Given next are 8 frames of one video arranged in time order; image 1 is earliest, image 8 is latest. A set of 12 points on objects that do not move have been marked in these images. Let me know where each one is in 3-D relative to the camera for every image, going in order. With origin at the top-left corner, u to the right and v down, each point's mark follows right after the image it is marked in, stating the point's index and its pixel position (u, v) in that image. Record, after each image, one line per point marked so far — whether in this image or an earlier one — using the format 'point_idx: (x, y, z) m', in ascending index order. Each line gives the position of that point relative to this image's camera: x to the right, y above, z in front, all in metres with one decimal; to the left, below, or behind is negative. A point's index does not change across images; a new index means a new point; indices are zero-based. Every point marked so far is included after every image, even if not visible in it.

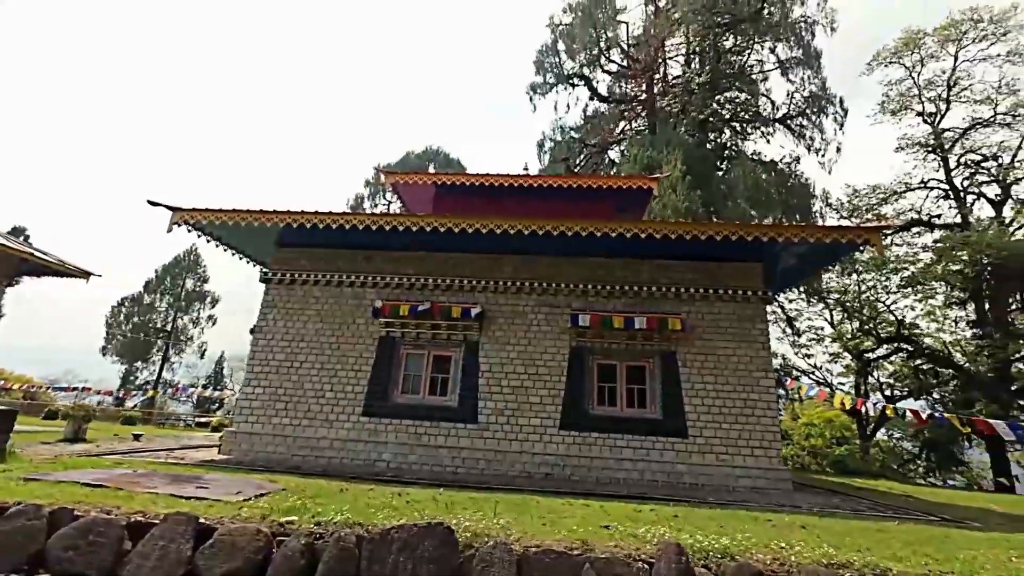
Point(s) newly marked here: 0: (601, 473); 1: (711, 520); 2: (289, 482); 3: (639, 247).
0: (+1.9, -3.7, +8.7) m
1: (+2.5, -2.9, +5.3) m
2: (-3.0, -2.7, +5.9) m
3: (+3.0, +0.9, +9.8) m
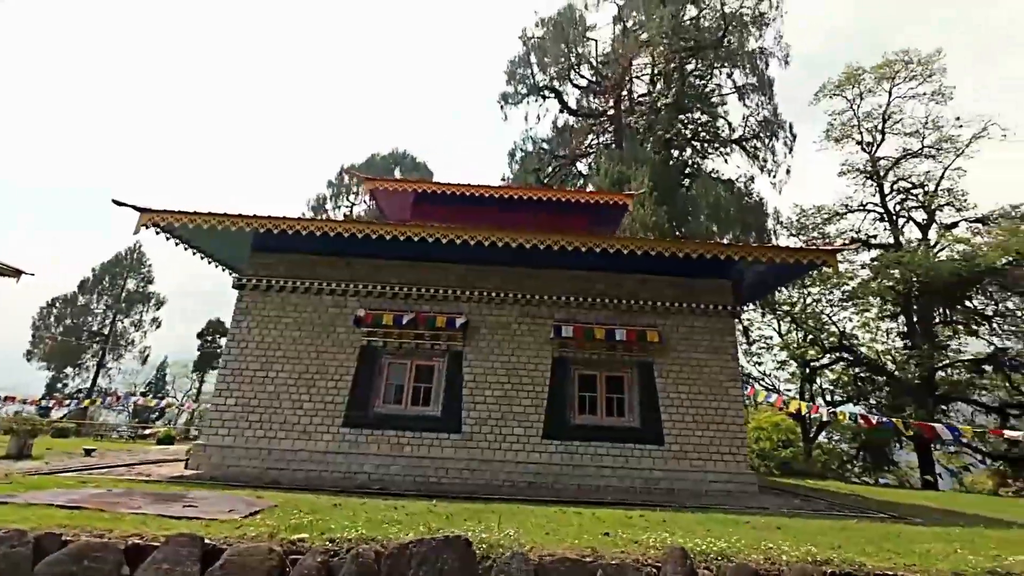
0: (+1.5, -4.0, +9.0) m
1: (+2.5, -3.1, +5.7) m
2: (-3.1, -2.8, +5.7) m
3: (+2.6, +0.6, +10.2) m
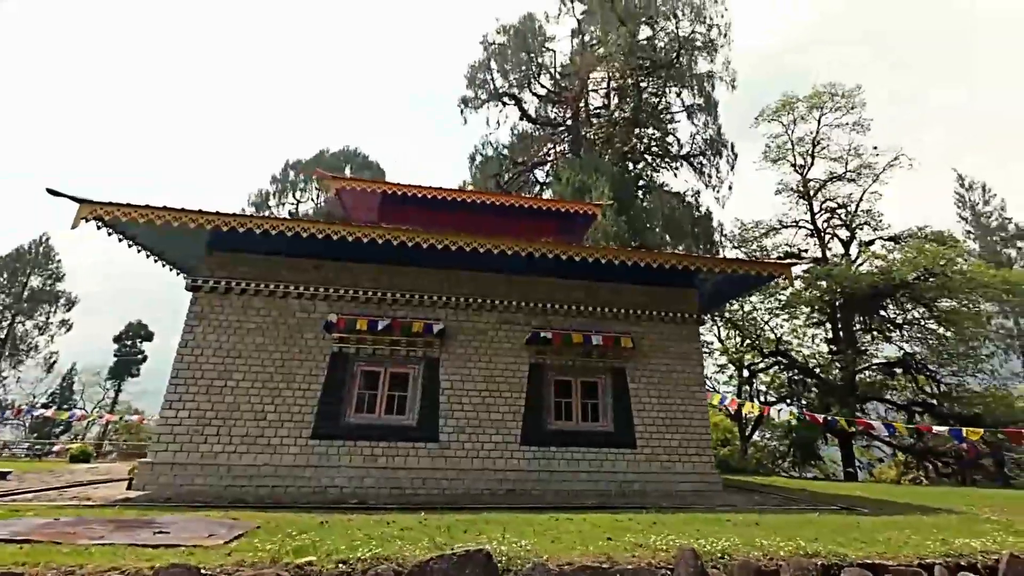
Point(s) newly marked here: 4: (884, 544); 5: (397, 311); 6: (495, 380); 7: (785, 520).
0: (+1.1, -4.1, +9.1) m
1: (+2.4, -3.2, +5.9) m
2: (-3.1, -2.9, +5.3) m
3: (+2.0, +0.5, +10.5) m
4: (+4.5, -3.1, +5.2) m
5: (-2.6, -0.5, +9.6) m
6: (-0.4, -2.0, +9.5) m
7: (+4.1, -3.5, +6.5) m
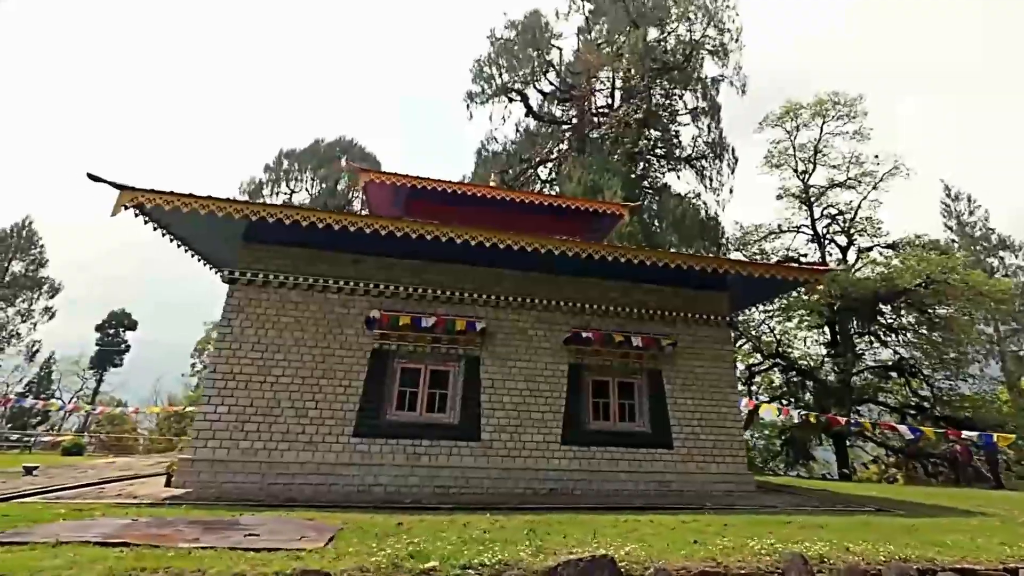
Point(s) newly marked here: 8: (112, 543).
0: (+1.9, -4.2, +9.1) m
1: (+3.4, -3.3, +6.0) m
2: (-2.1, -2.8, +5.2) m
3: (+2.9, +0.4, +10.5) m
4: (+5.5, -3.2, +5.3) m
5: (-1.6, -0.4, +9.5) m
6: (+0.5, -2.0, +9.5) m
7: (+5.0, -3.6, +6.6) m
8: (-3.6, -2.3, +3.9) m
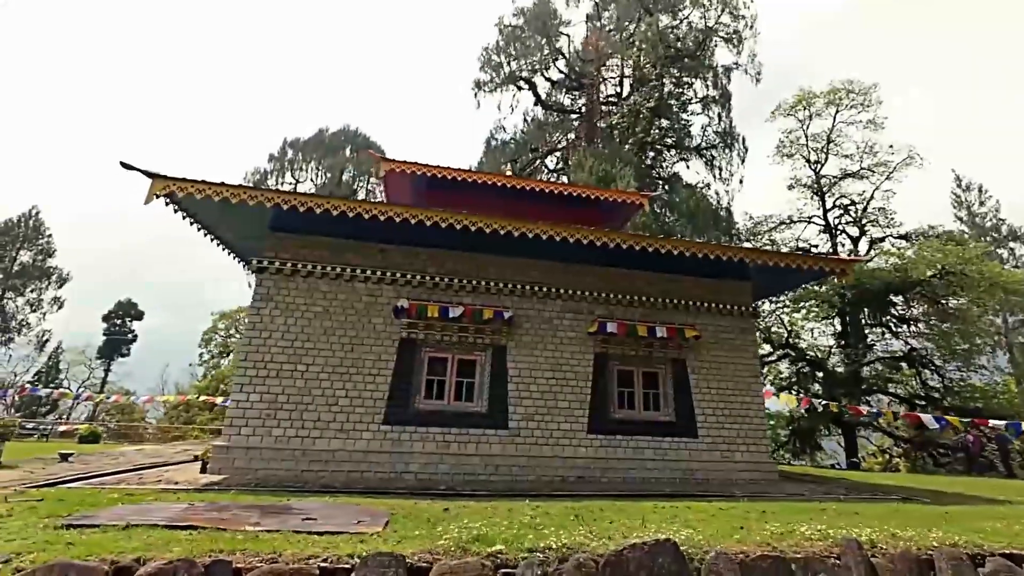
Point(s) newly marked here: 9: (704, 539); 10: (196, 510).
0: (+2.5, -3.9, +9.2) m
1: (+3.9, -3.2, +6.0) m
2: (-1.5, -2.7, +5.3) m
3: (+3.5, +0.7, +10.5) m
4: (+6.0, -3.1, +5.4) m
5: (-1.0, -0.2, +9.5) m
6: (+1.1, -1.8, +9.5) m
7: (+5.6, -3.4, +6.7) m
8: (-3.1, -2.2, +4.0) m
9: (+1.9, -2.5, +4.3) m
10: (-3.4, -2.4, +4.6) m
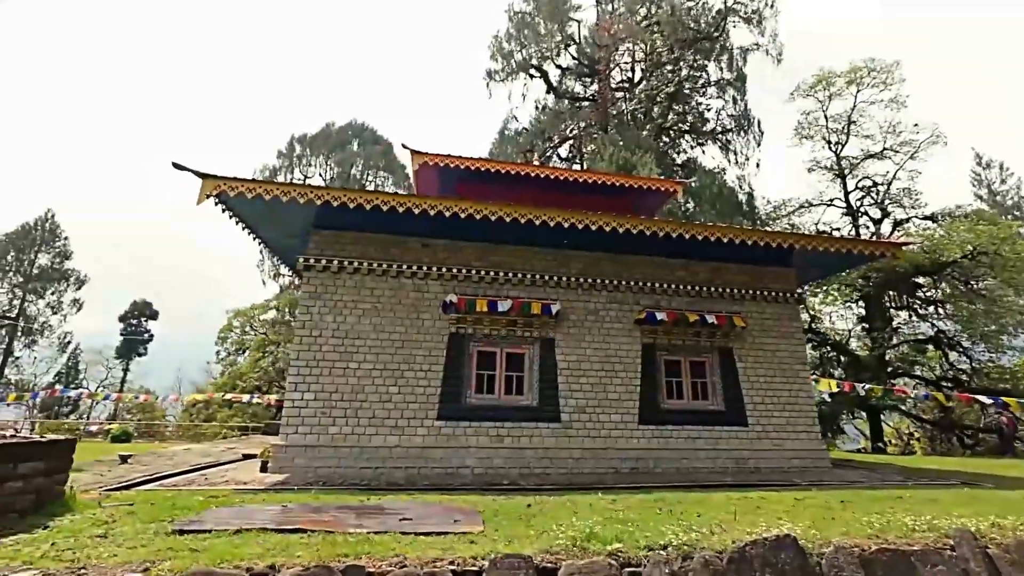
0: (+3.6, -3.7, +9.1) m
1: (+5.0, -3.0, +6.0) m
2: (-0.5, -2.6, +5.3) m
3: (+4.5, +1.0, +10.4) m
4: (+7.1, -2.8, +5.3) m
5: (0.0, -0.1, +9.4) m
6: (+2.2, -1.6, +9.5) m
7: (+6.7, -3.2, +6.6) m
8: (-2.1, -2.2, +4.0) m
9: (+3.0, -2.4, +4.3) m
10: (-2.3, -2.4, +4.6) m
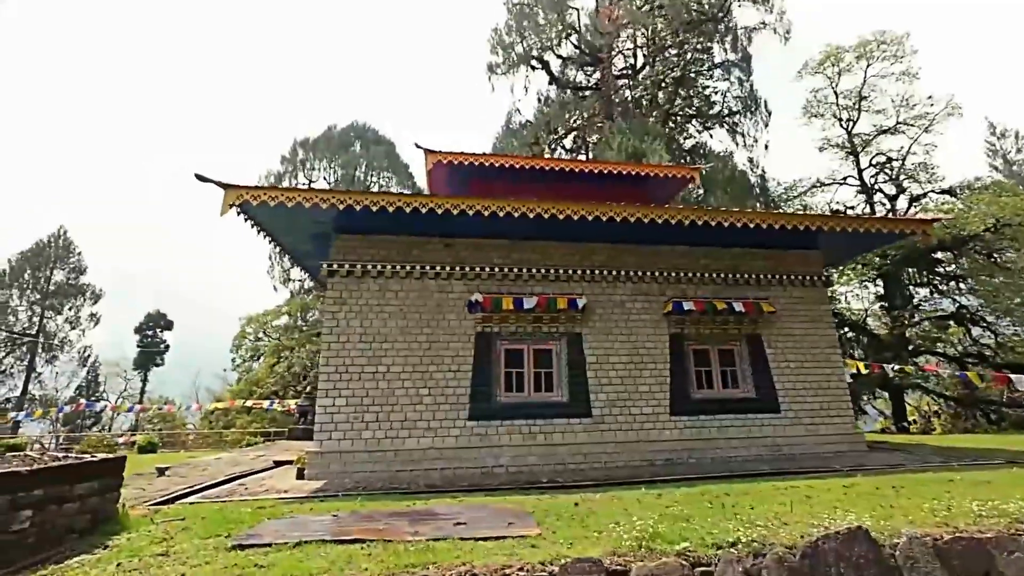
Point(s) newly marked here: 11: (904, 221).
0: (+4.3, -3.5, +9.1) m
1: (+5.6, -2.7, +5.8) m
2: (+0.1, -2.6, +5.2) m
3: (+5.0, +1.3, +10.2) m
4: (+7.7, -2.5, +5.1) m
5: (+0.5, 0.0, +9.4) m
6: (+2.7, -1.4, +9.4) m
7: (+7.3, -2.8, +6.4) m
8: (-1.5, -2.3, +4.0) m
9: (+3.5, -2.3, +4.2) m
10: (-1.8, -2.5, +4.5) m
11: (+9.2, +1.6, +10.1) m
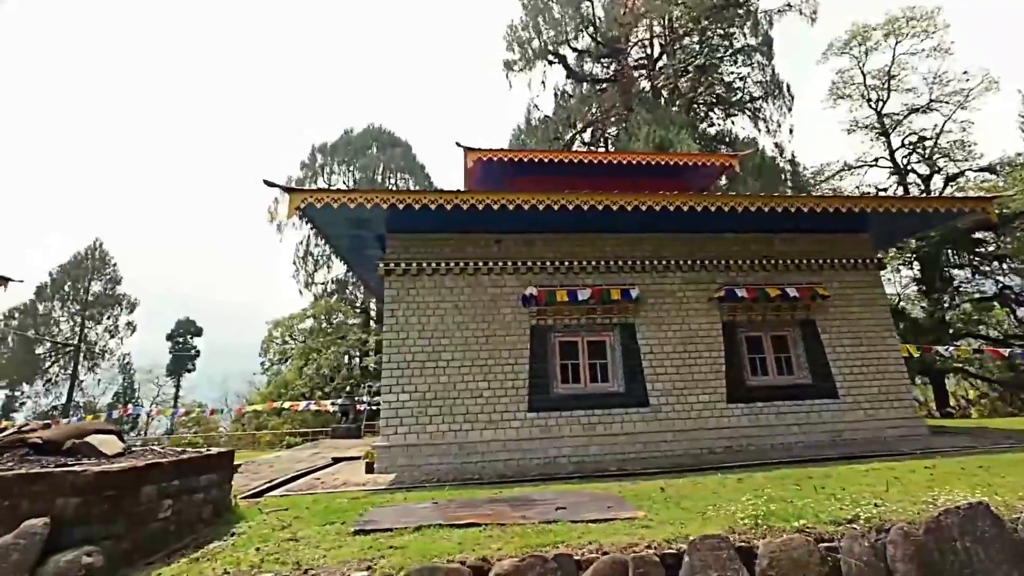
0: (+5.5, -3.2, +9.0) m
1: (+6.7, -2.4, +5.8) m
2: (+1.2, -2.5, +5.3) m
3: (+6.1, +1.6, +10.1) m
4: (+8.7, -2.1, +5.0) m
5: (+1.6, +0.2, +9.4) m
6: (+3.9, -1.1, +9.4) m
7: (+8.4, -2.5, +6.3) m
8: (-0.5, -2.3, +4.1) m
9: (+4.6, -2.0, +4.2) m
10: (-0.7, -2.4, +4.7) m
11: (+10.2, +2.0, +9.9) m
